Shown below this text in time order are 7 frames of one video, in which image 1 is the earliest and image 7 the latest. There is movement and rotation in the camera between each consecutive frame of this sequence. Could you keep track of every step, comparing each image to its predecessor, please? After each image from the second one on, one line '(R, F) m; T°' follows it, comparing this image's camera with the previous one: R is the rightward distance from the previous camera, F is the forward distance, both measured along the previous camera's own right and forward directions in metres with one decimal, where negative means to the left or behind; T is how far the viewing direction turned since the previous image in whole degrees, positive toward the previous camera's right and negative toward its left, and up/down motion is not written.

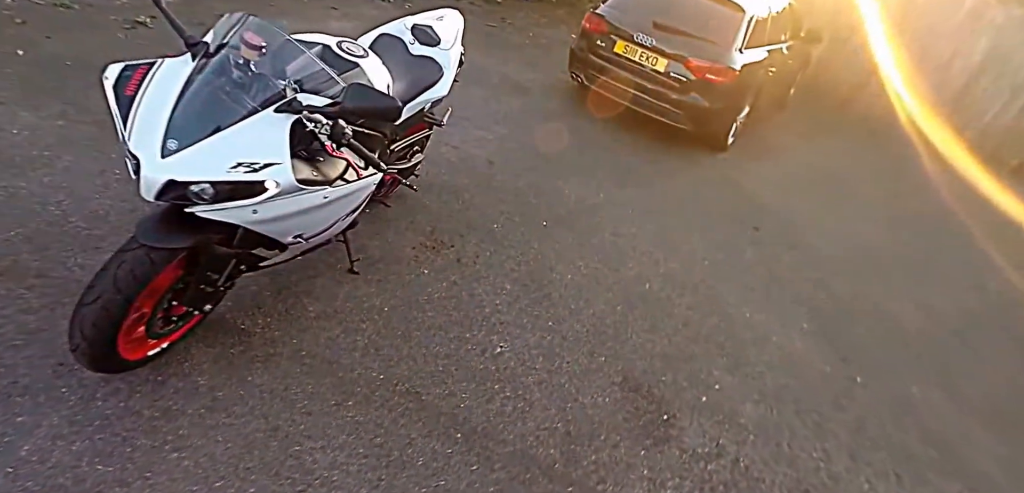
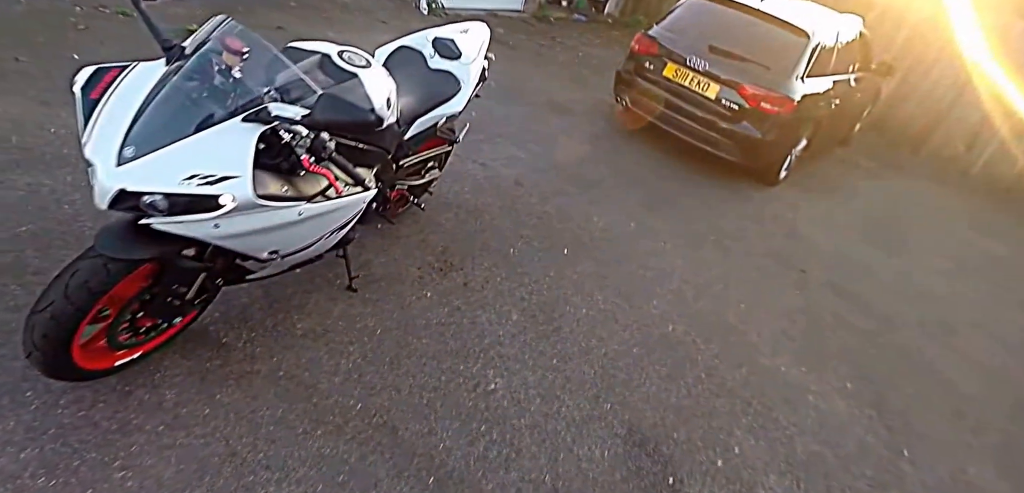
(+0.2, +0.2) m; -6°
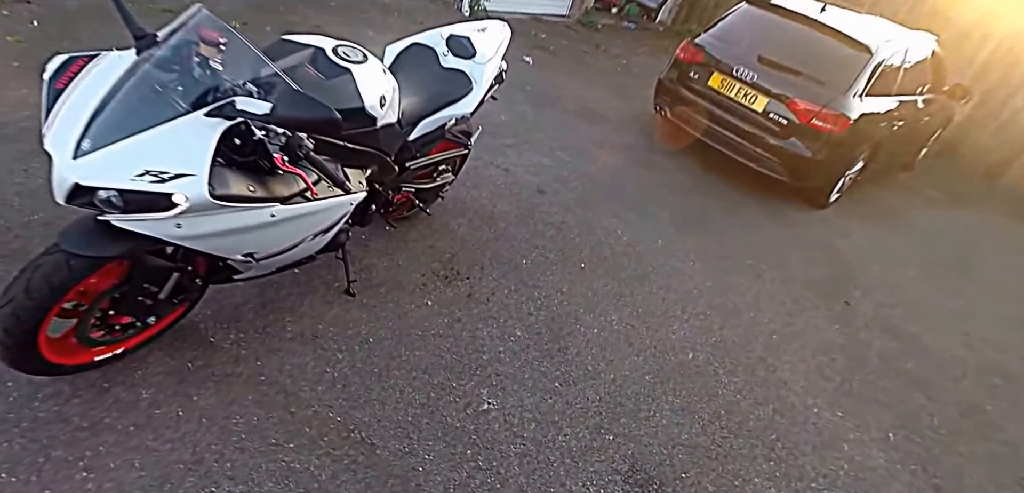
(+0.2, +0.2) m; -5°
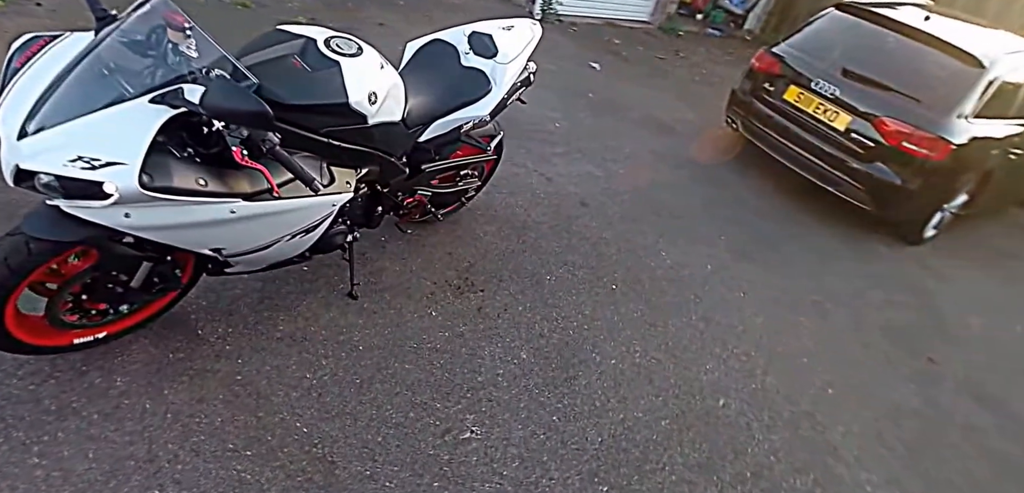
(+0.3, +0.2) m; -8°
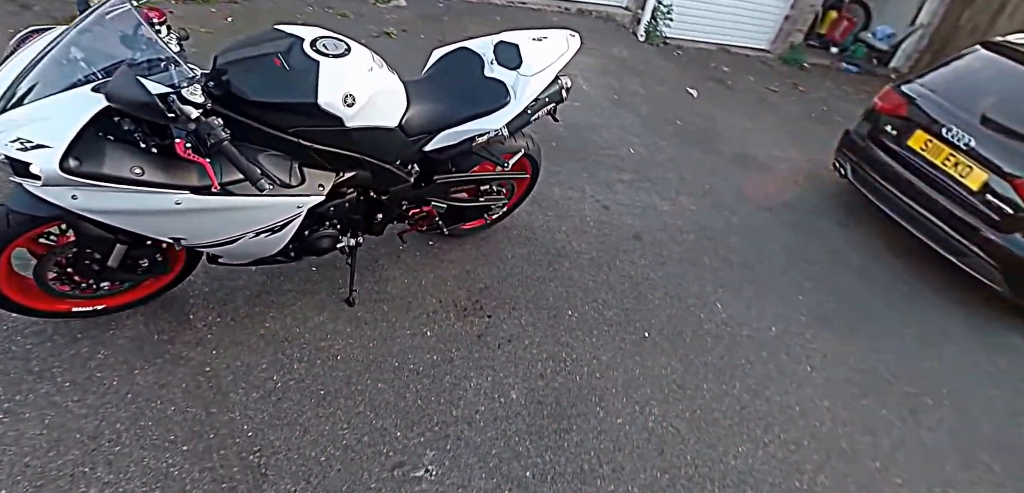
(+0.5, +0.3) m; -12°
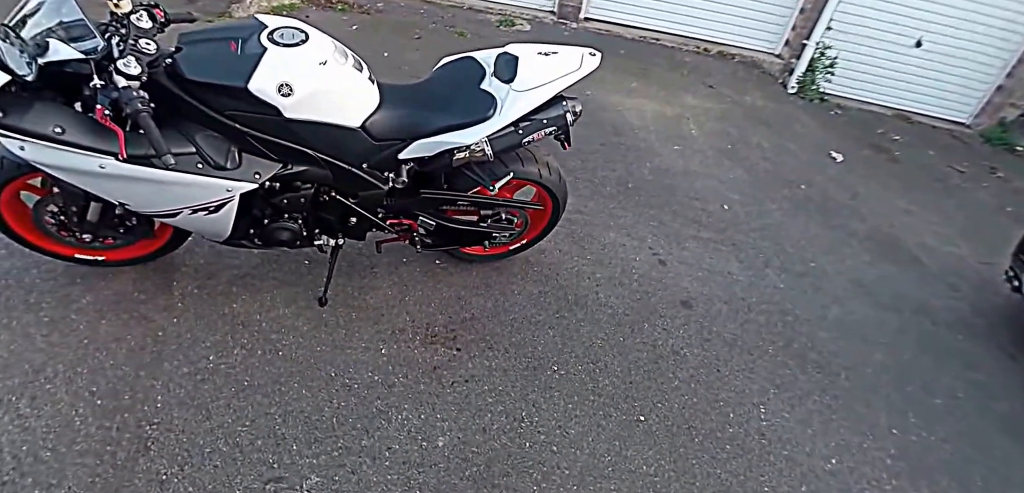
(+0.7, +0.4) m; -17°
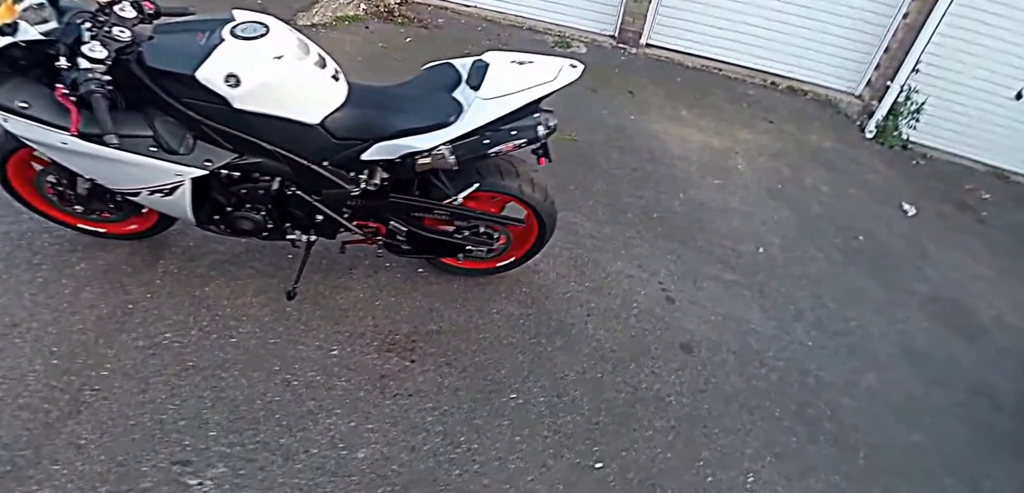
(+0.5, +0.2) m; -9°
